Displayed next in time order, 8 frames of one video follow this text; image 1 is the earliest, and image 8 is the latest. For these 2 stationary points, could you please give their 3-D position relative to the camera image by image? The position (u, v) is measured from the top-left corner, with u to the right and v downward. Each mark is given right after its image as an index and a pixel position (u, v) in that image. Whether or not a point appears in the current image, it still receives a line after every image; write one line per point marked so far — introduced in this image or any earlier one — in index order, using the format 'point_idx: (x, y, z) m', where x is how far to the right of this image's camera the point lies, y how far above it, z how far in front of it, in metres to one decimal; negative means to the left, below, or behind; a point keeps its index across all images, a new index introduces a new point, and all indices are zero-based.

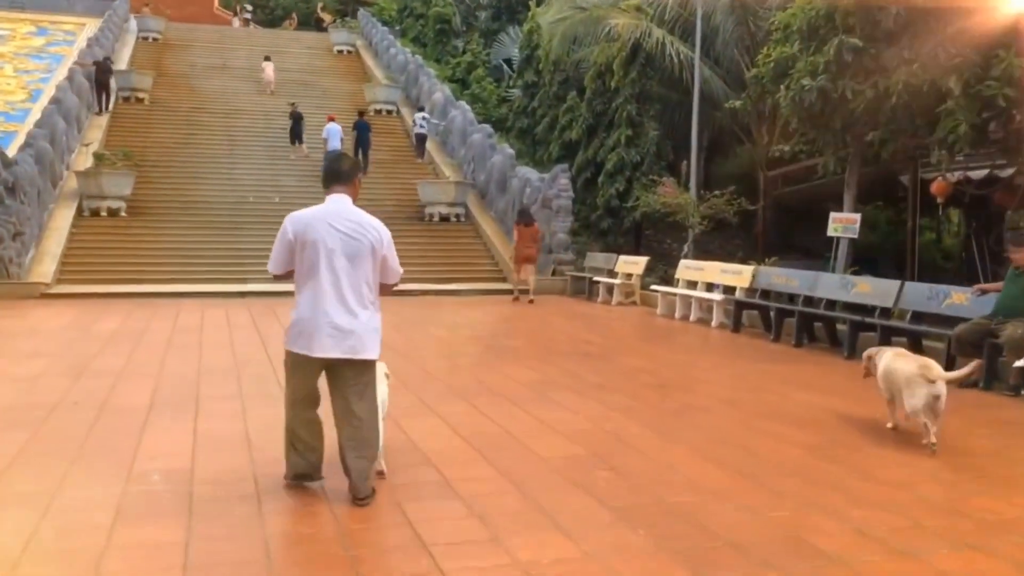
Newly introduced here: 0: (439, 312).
0: (-0.7, -0.2, +9.6) m
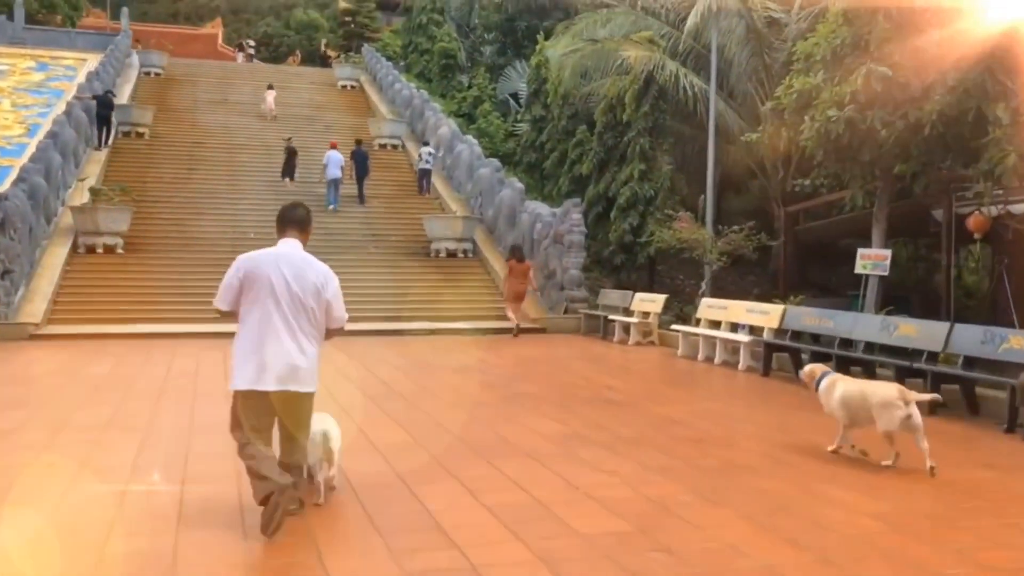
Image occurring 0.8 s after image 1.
0: (-0.6, -0.6, +9.1) m
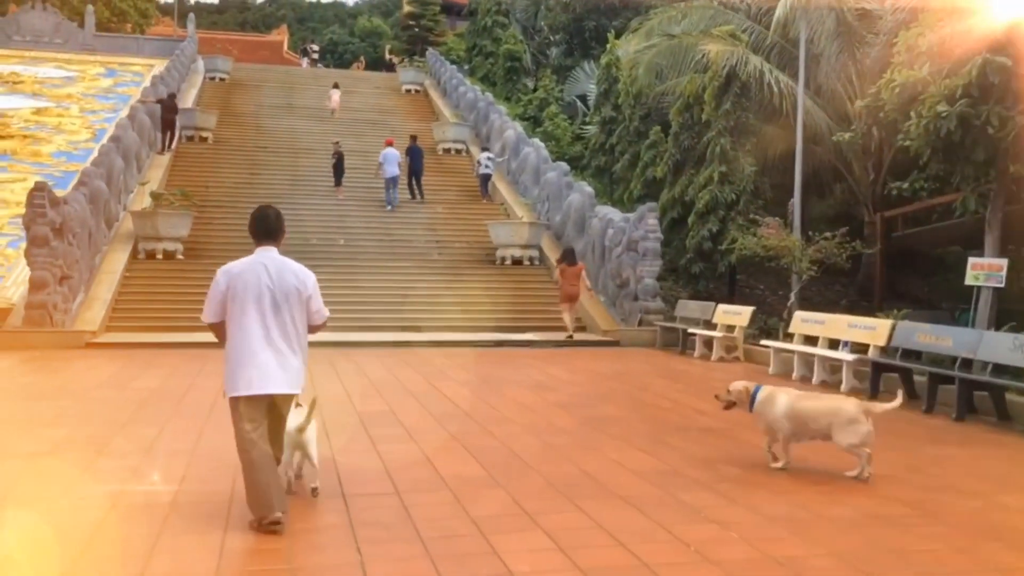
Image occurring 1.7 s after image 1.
0: (+0.1, -0.7, +8.5) m
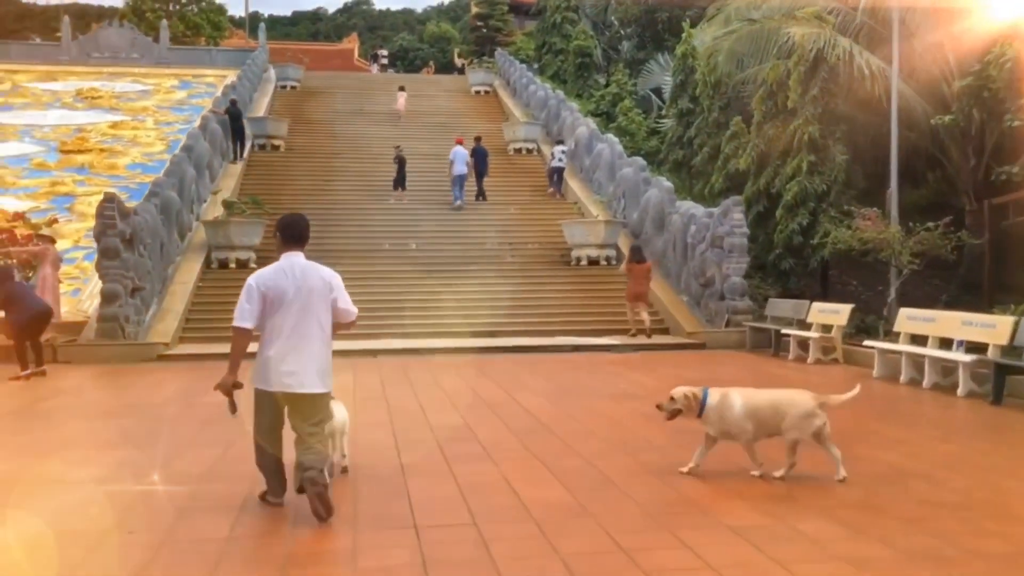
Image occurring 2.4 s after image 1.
0: (+0.8, -0.7, +8.0) m
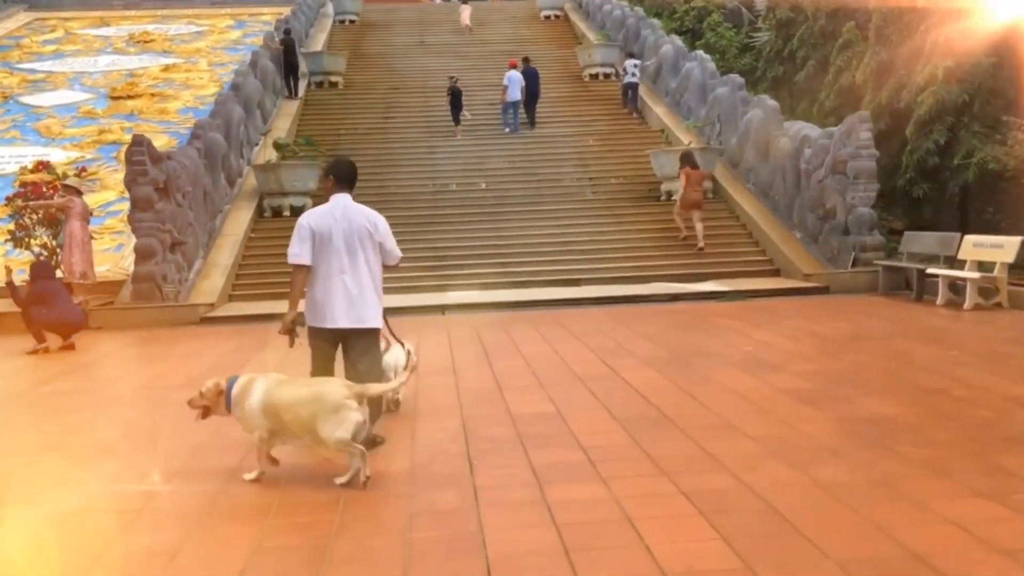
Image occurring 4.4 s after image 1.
0: (+1.4, -0.3, +6.6) m
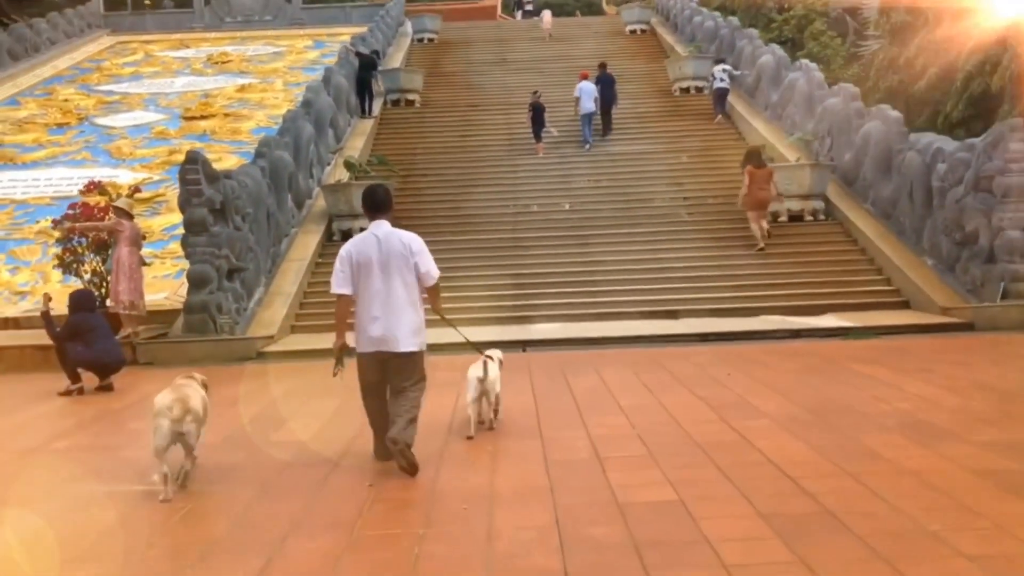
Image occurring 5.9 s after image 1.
0: (+2.0, -0.5, +5.5) m
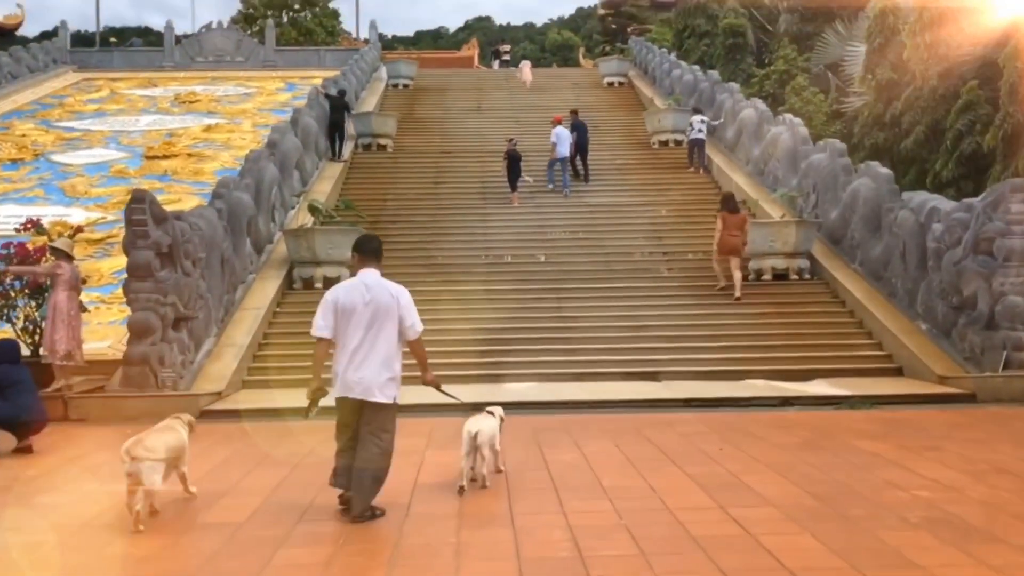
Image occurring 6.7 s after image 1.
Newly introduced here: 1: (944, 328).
0: (+1.8, -0.9, +4.9) m
1: (+3.6, -0.3, +8.0) m
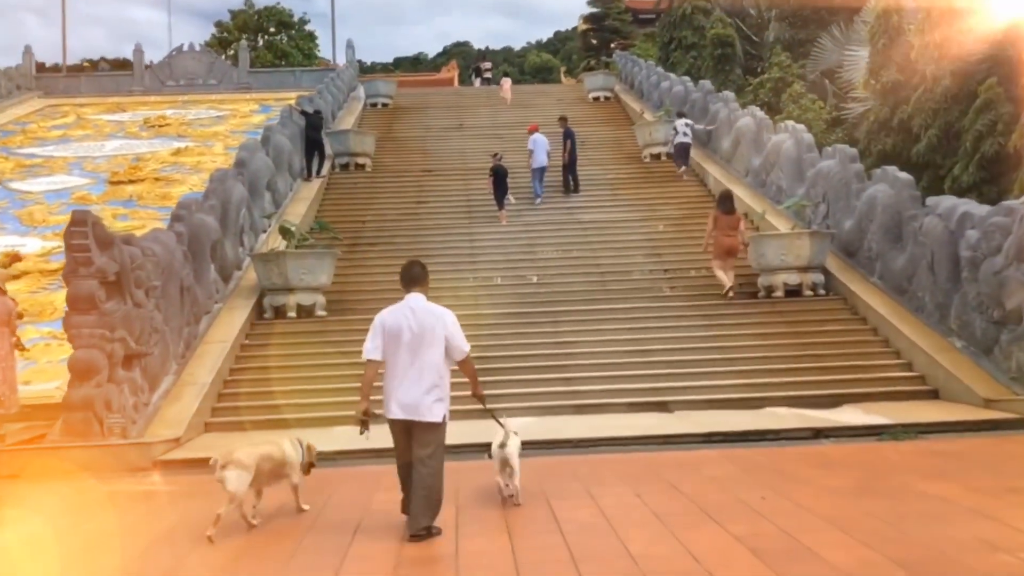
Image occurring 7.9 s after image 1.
0: (+1.8, -1.0, +4.1) m
1: (+3.6, -0.4, +7.2) m
